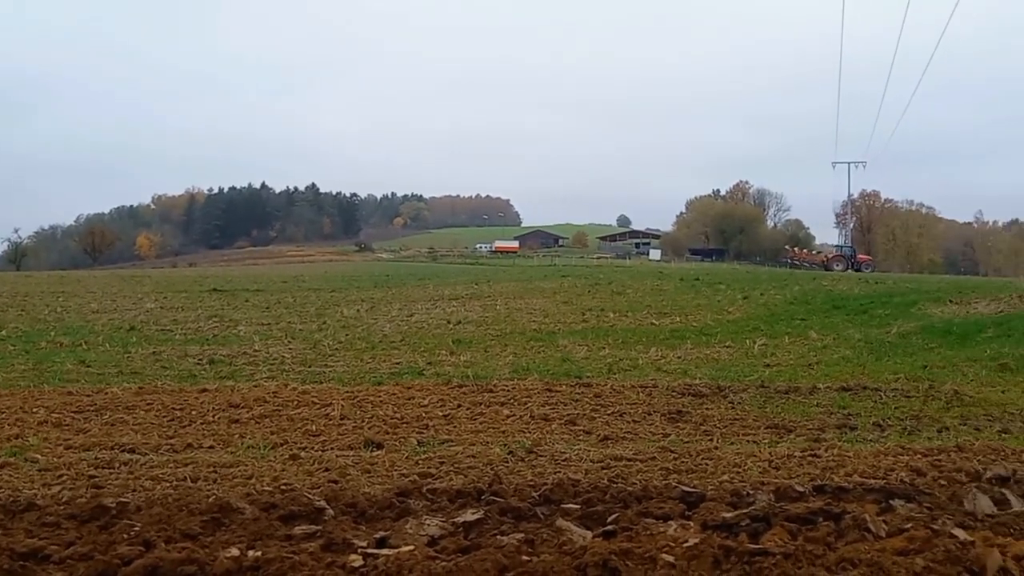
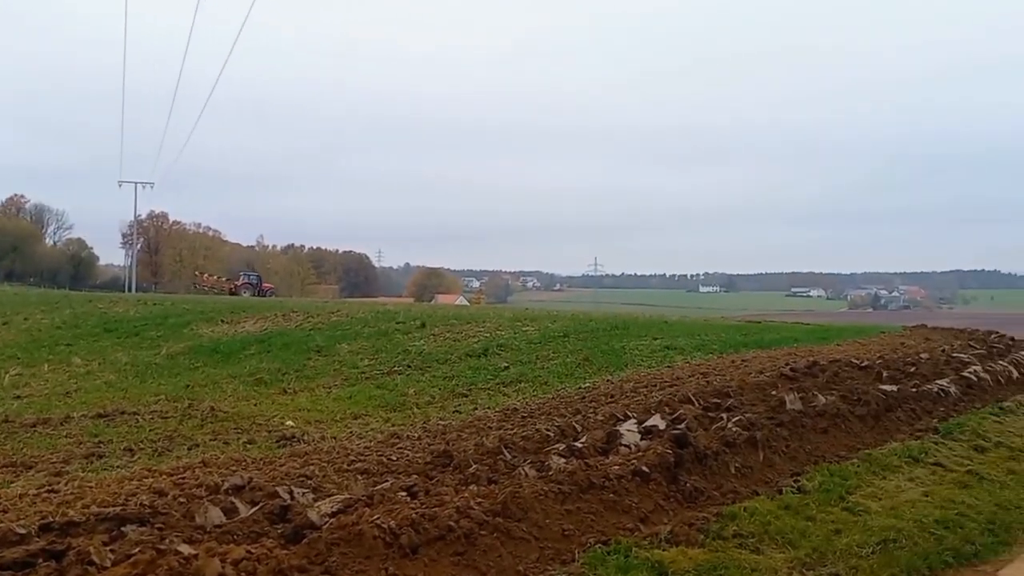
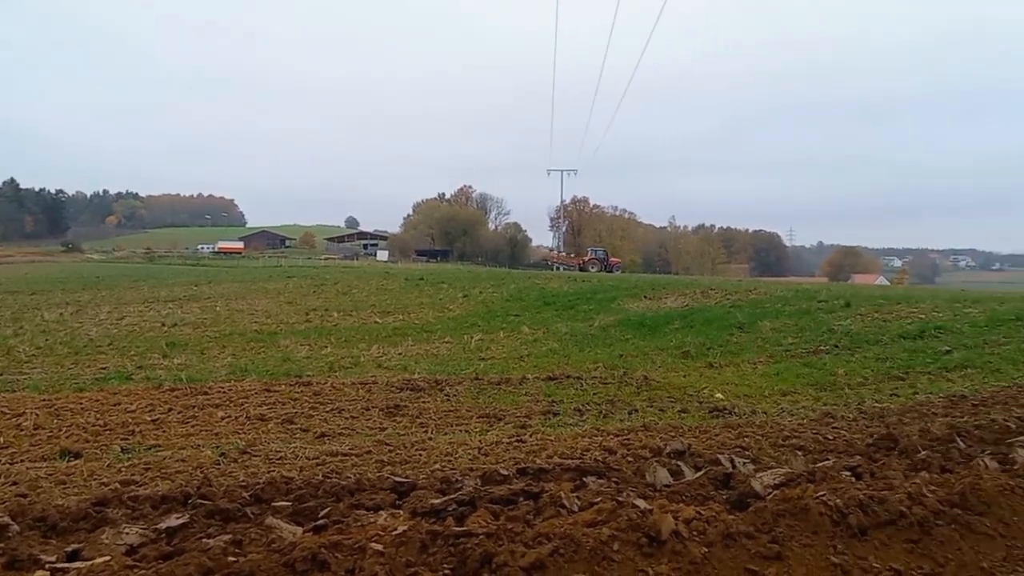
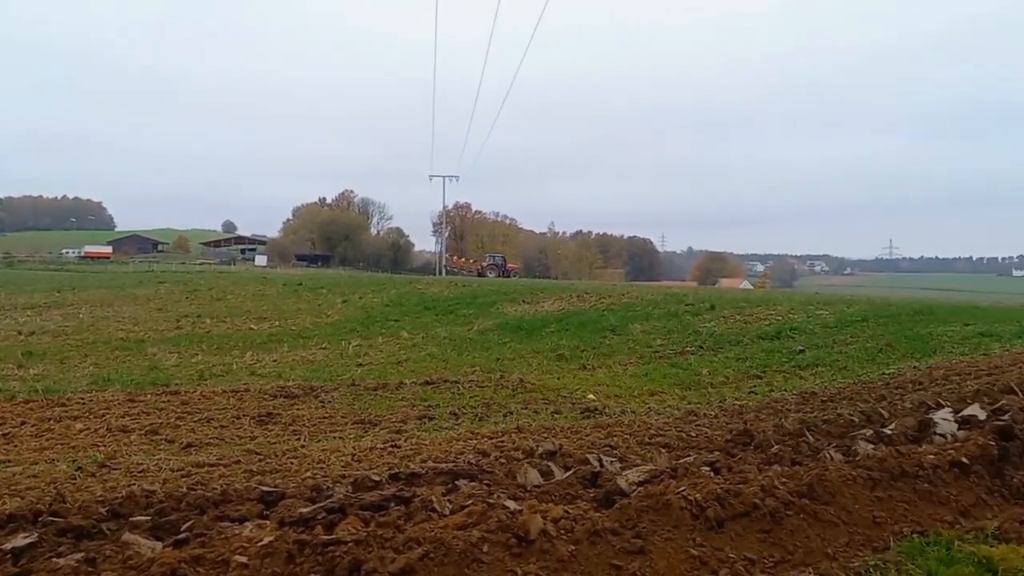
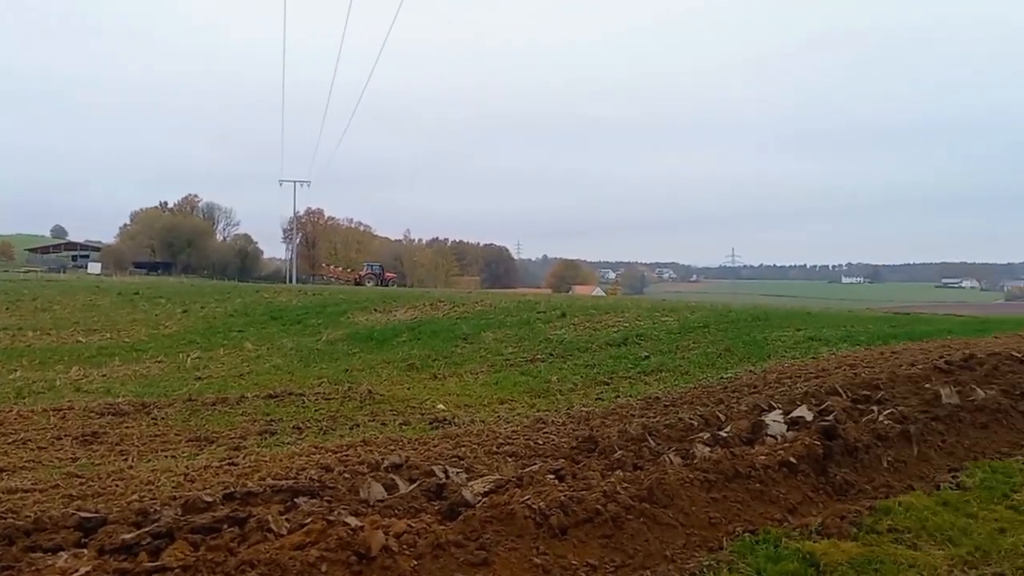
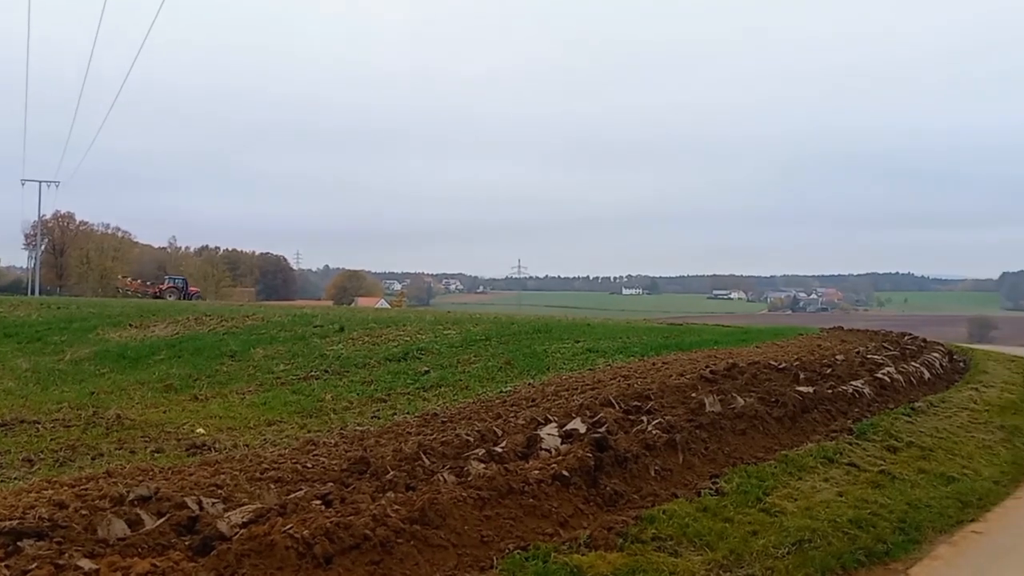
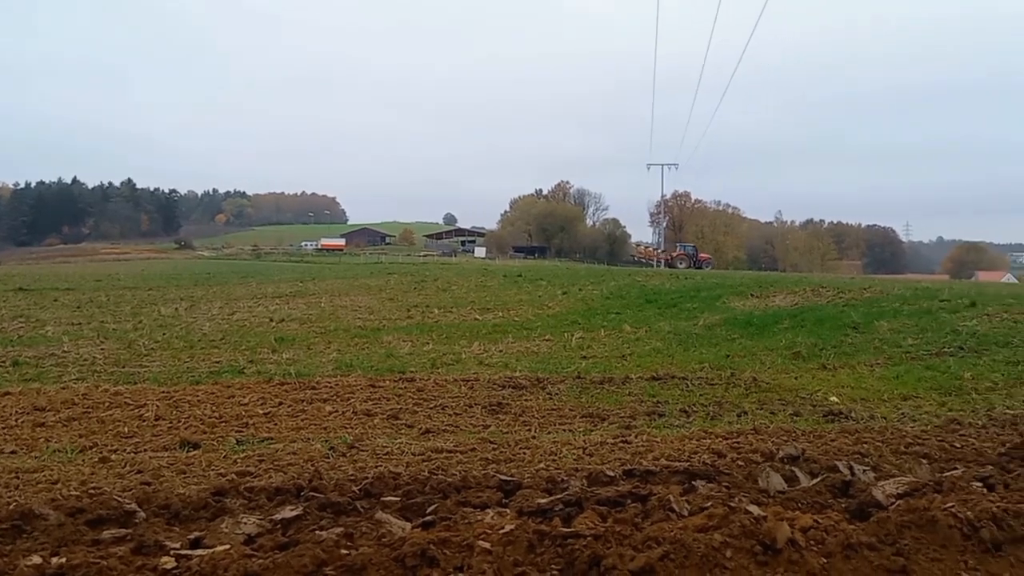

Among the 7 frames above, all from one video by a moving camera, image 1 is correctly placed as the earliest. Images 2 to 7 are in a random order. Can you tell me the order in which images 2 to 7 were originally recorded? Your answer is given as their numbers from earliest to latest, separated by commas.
7, 3, 4, 5, 2, 6
